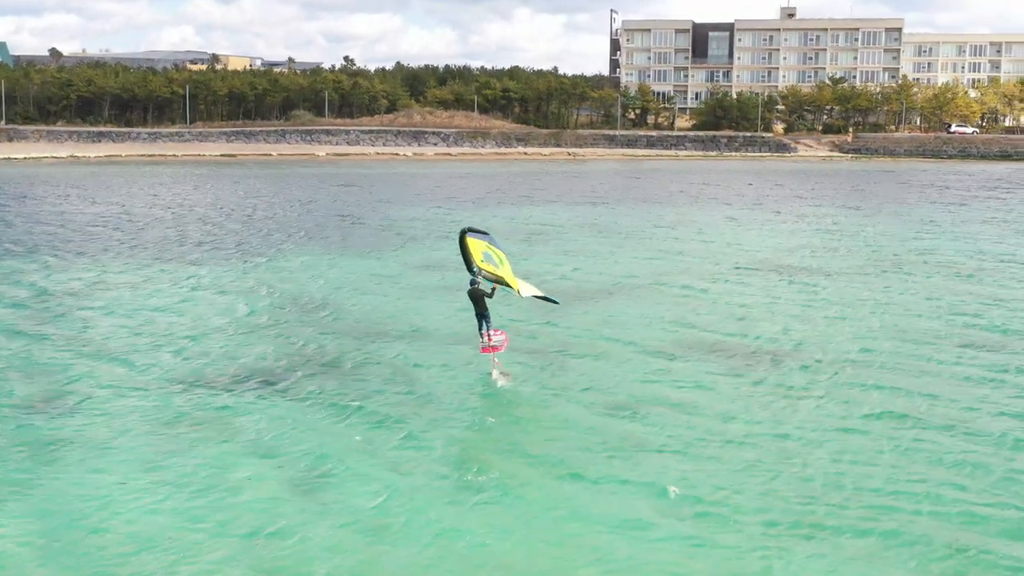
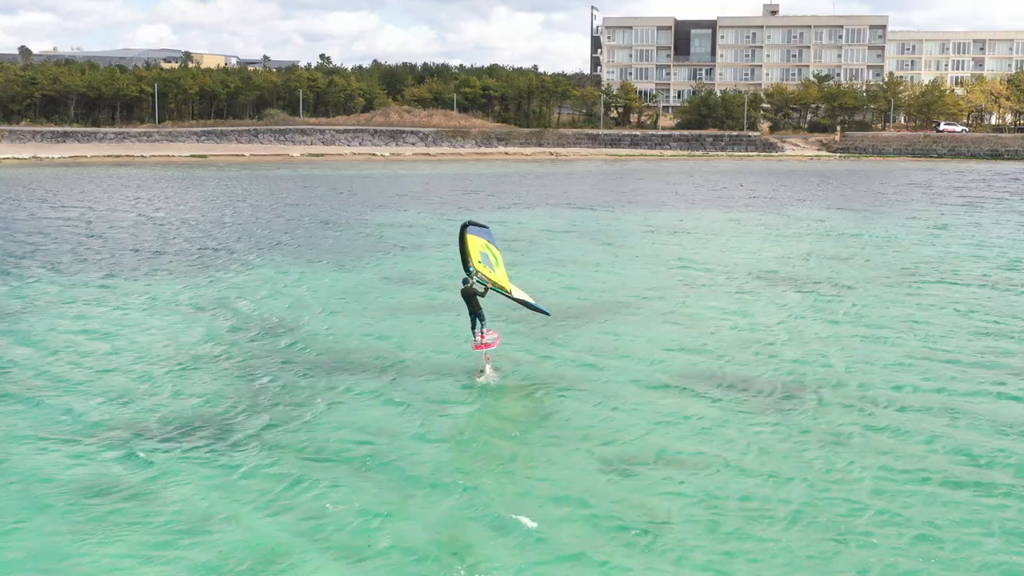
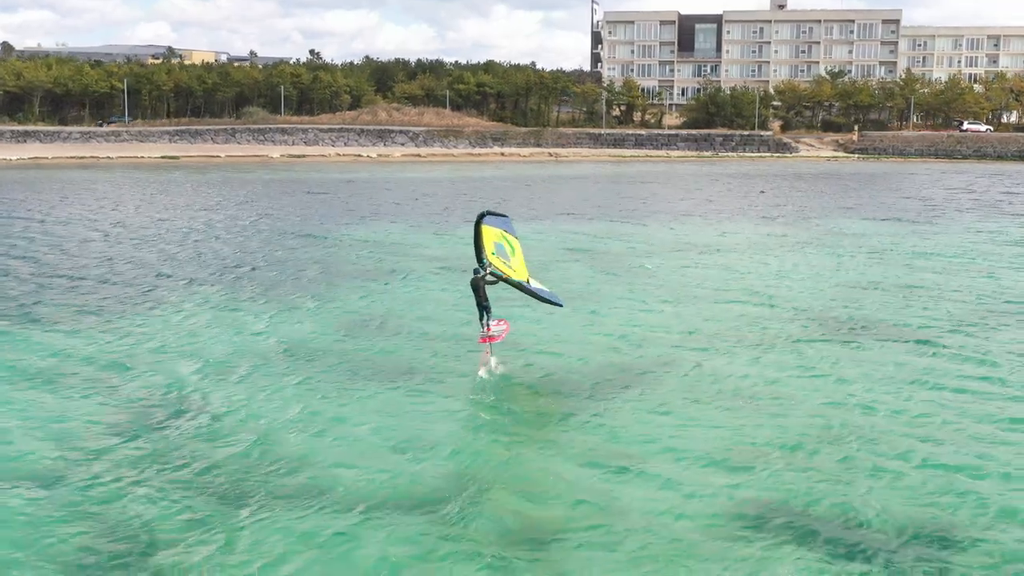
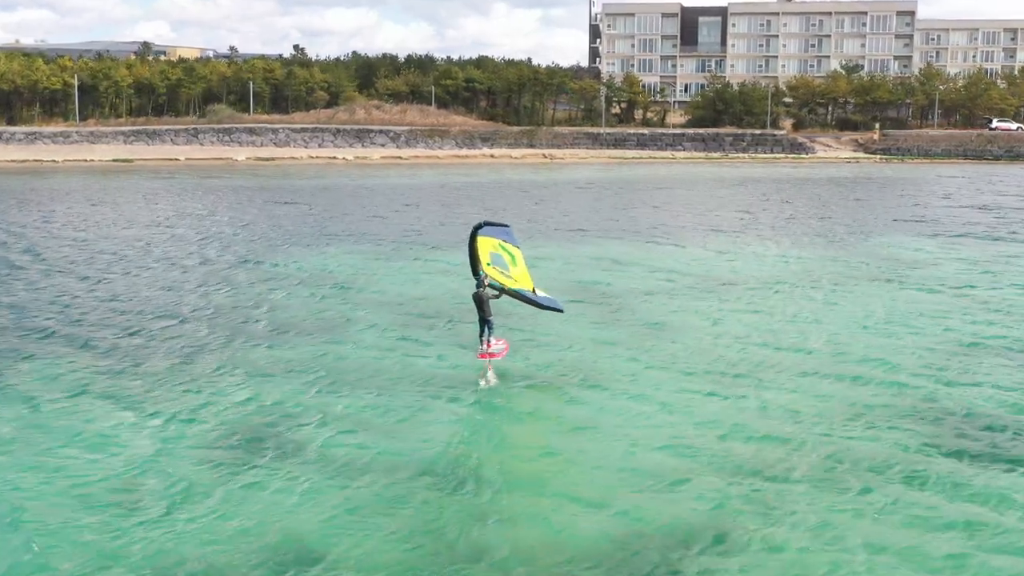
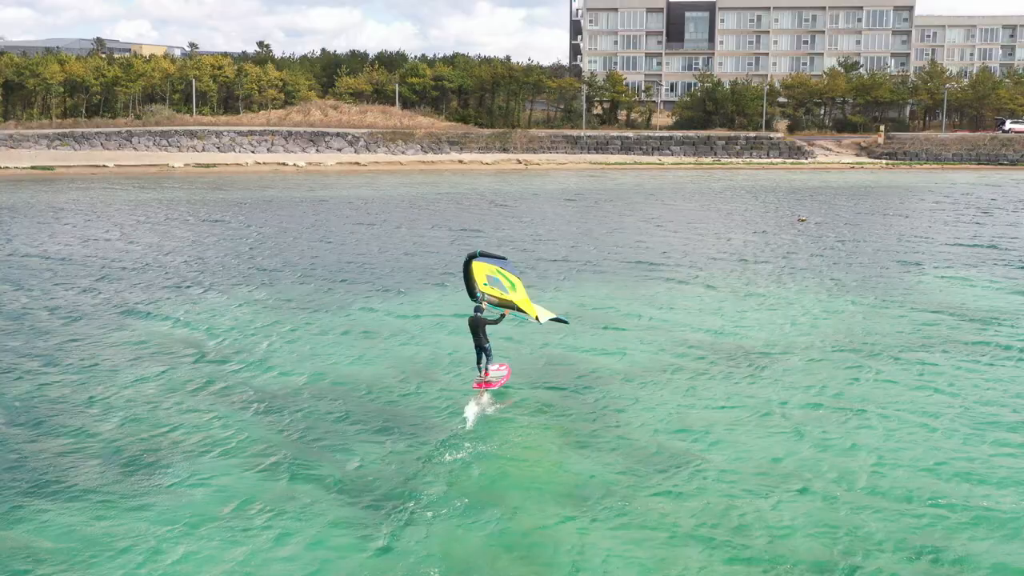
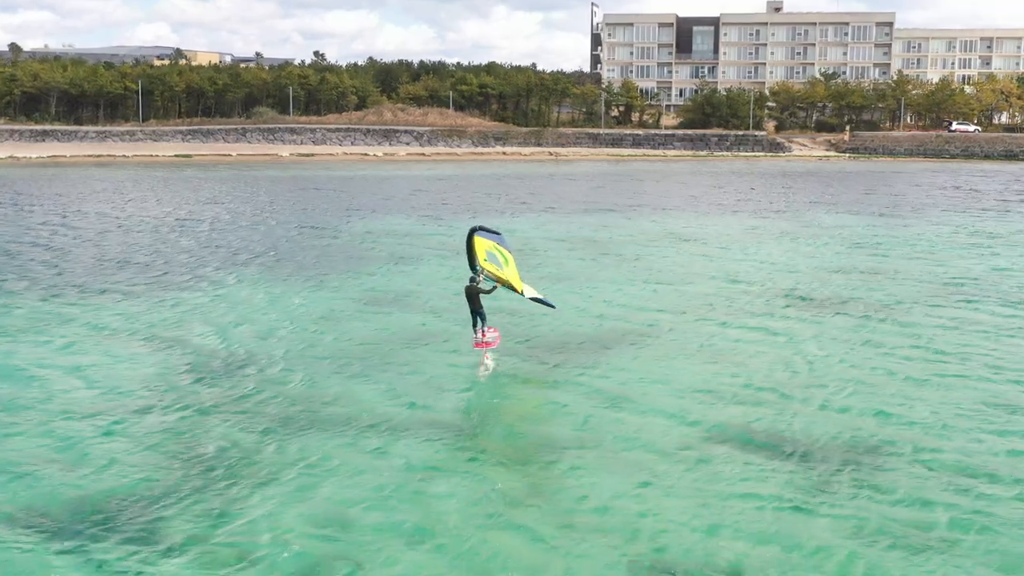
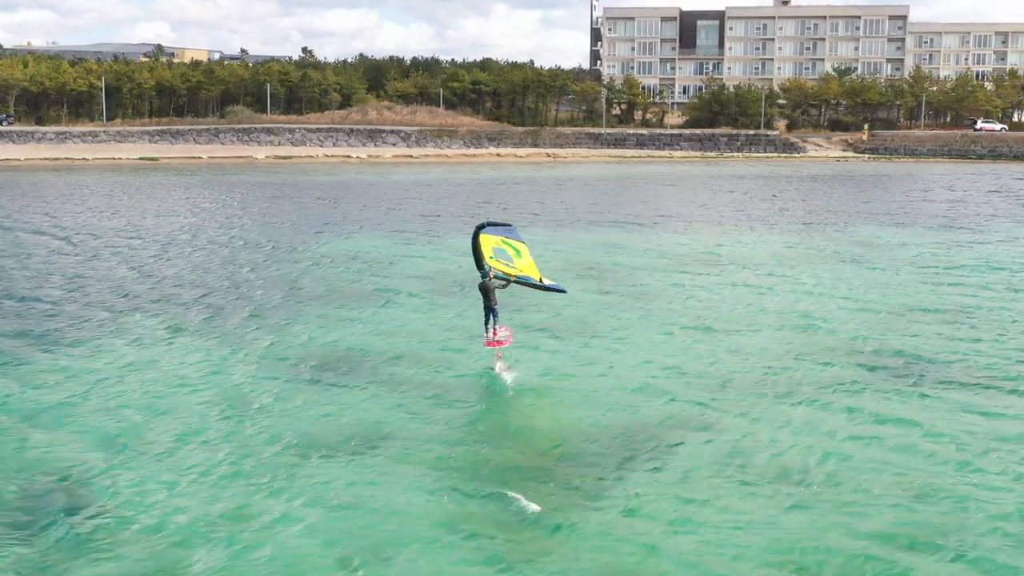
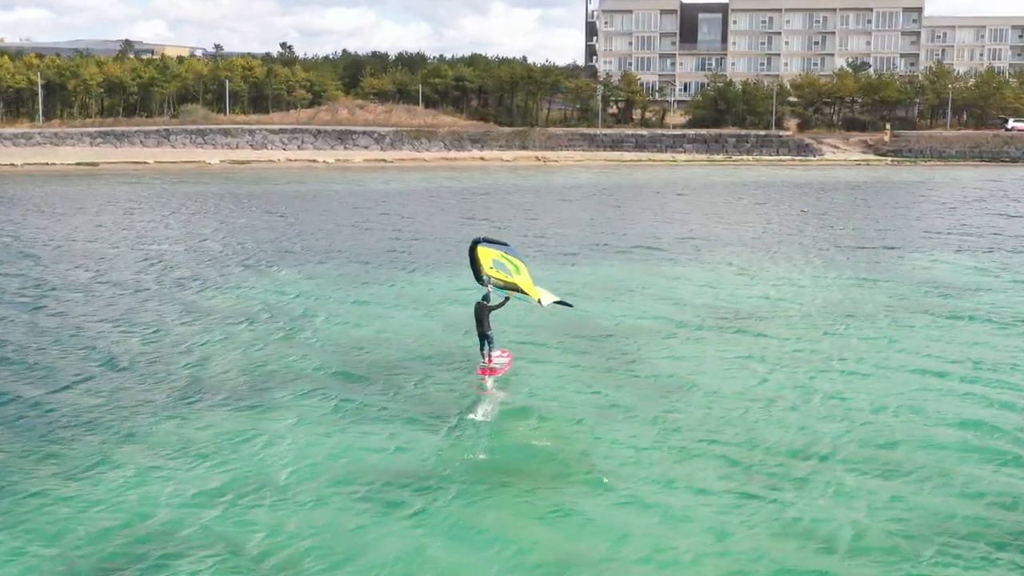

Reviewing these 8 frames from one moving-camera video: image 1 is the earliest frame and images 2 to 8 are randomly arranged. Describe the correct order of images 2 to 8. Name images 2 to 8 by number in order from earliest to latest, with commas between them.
2, 6, 3, 7, 4, 8, 5
